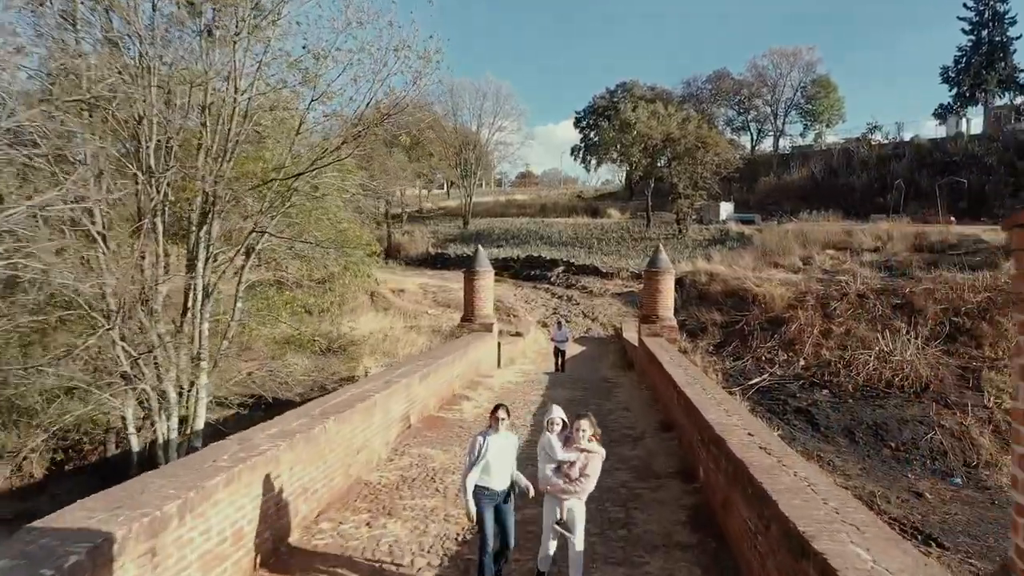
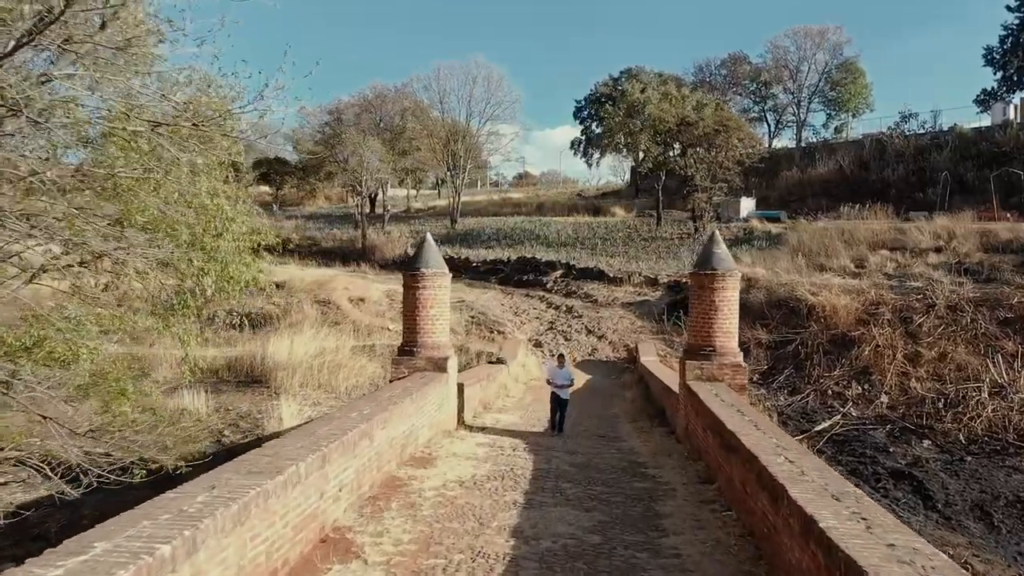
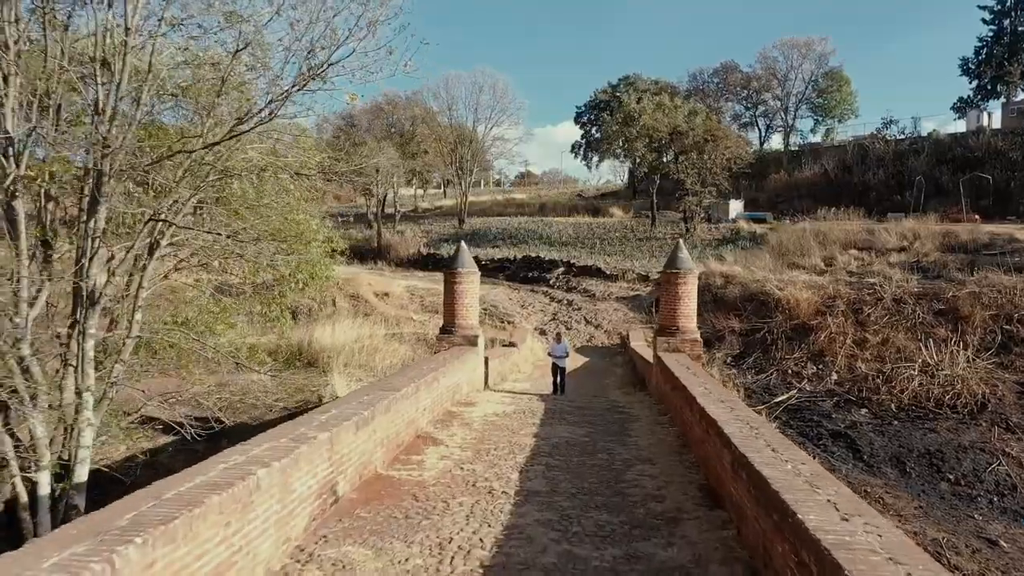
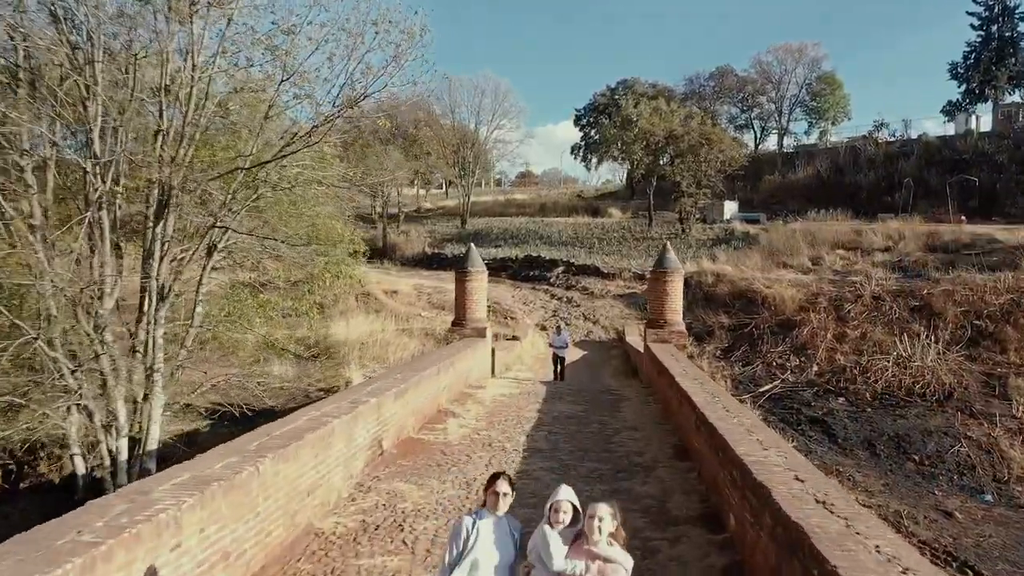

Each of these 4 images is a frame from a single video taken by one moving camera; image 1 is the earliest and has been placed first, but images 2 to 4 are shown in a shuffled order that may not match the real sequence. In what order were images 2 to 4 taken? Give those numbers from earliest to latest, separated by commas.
4, 3, 2
